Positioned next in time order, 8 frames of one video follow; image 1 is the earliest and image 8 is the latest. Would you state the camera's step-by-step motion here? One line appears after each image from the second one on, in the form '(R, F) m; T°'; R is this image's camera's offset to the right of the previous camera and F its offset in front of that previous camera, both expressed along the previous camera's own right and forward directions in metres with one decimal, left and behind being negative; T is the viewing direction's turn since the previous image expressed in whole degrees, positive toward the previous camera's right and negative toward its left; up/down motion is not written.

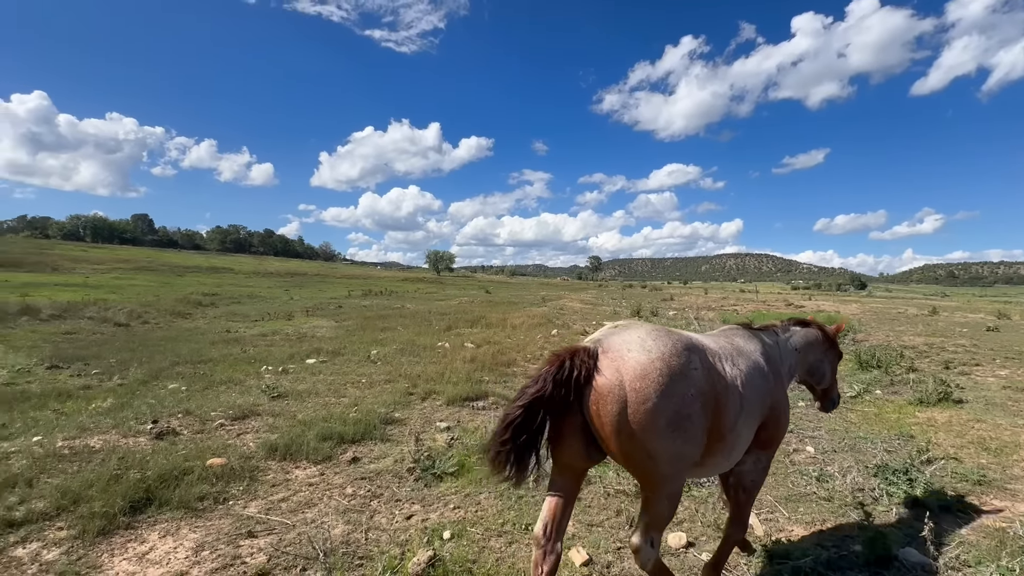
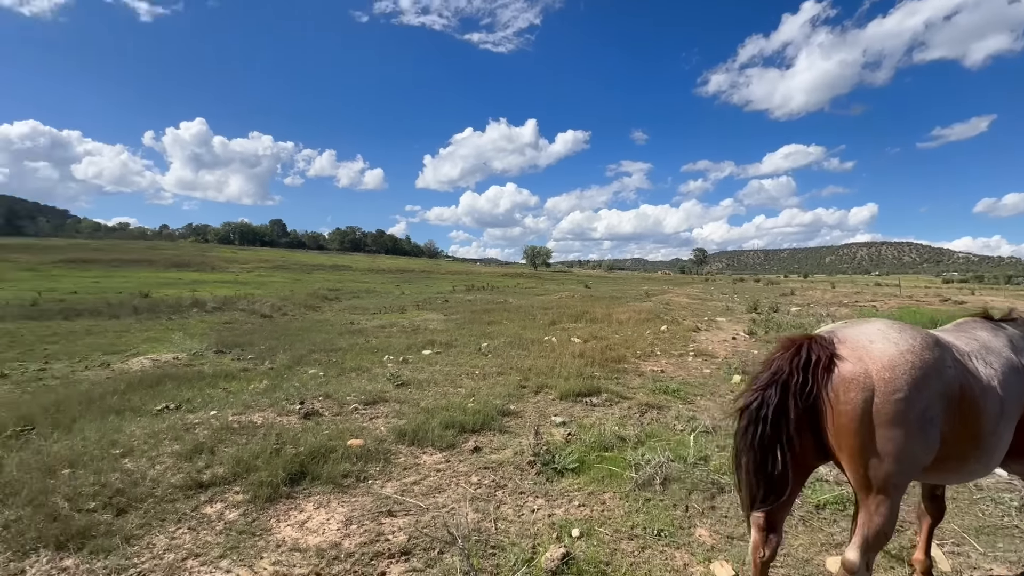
(-0.6, +0.2) m; -12°
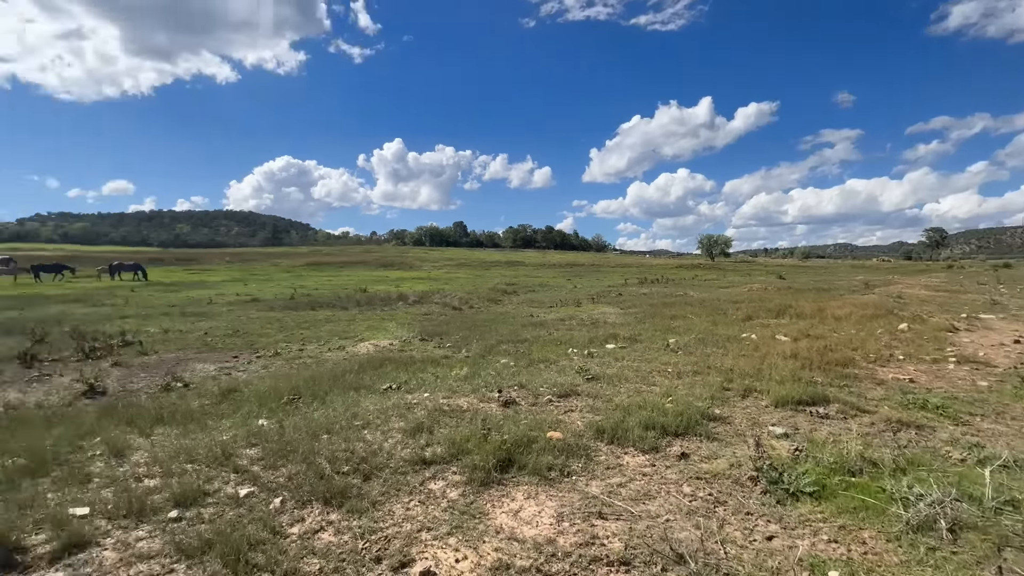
(-0.8, +0.5) m; -20°
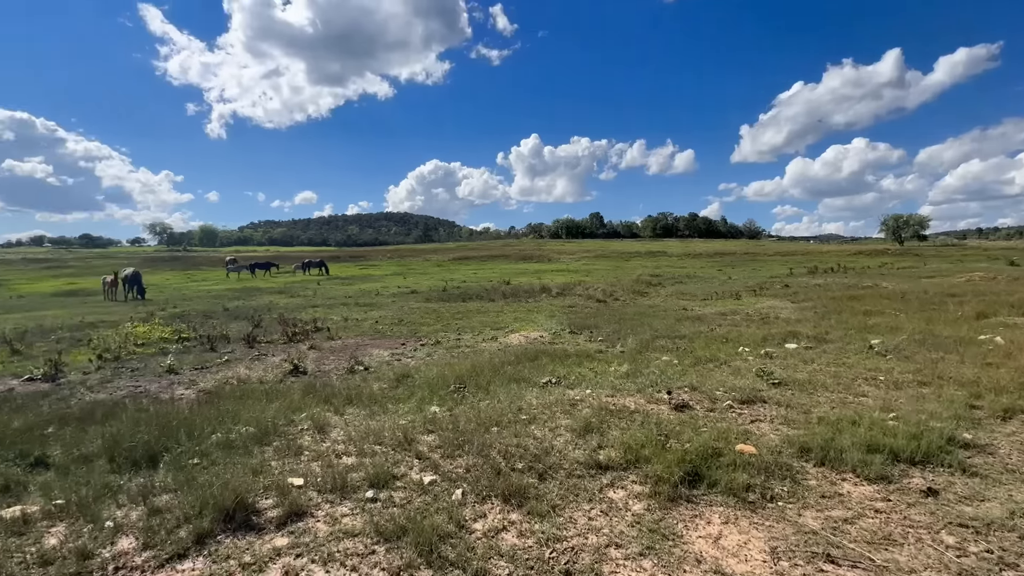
(-0.9, +0.6) m; -16°
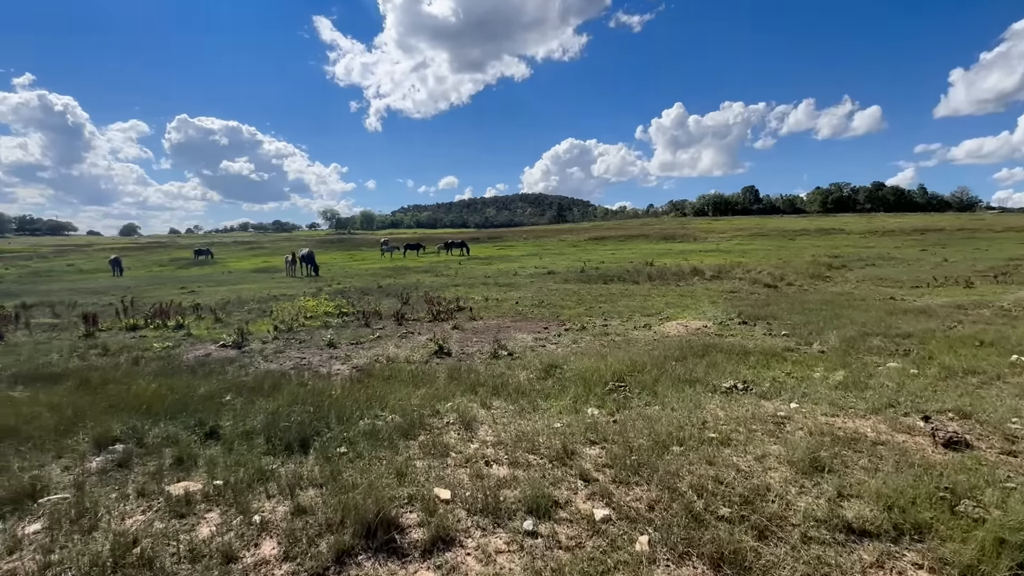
(-0.9, +2.0) m; -16°
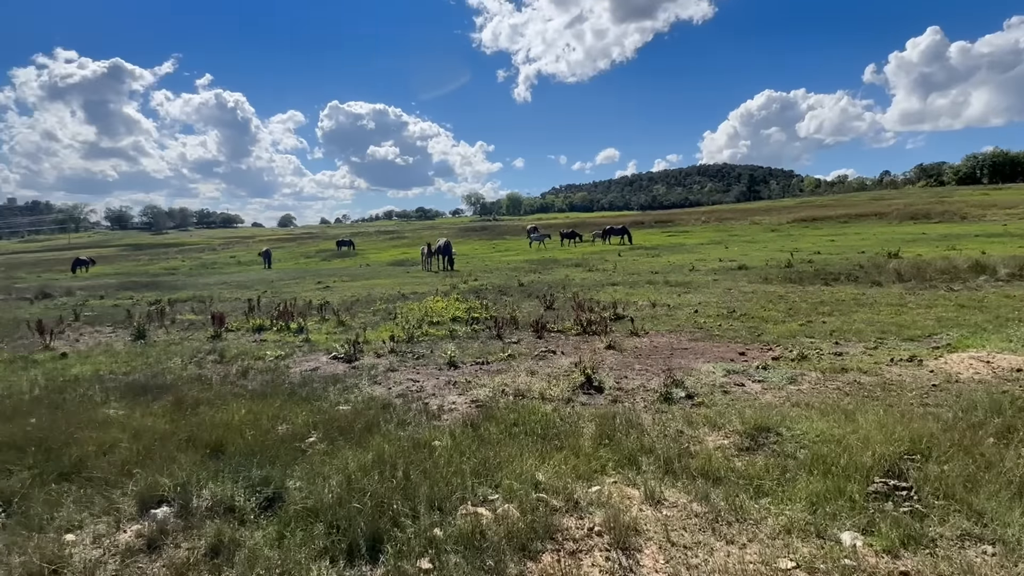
(-0.4, +3.4) m; -19°
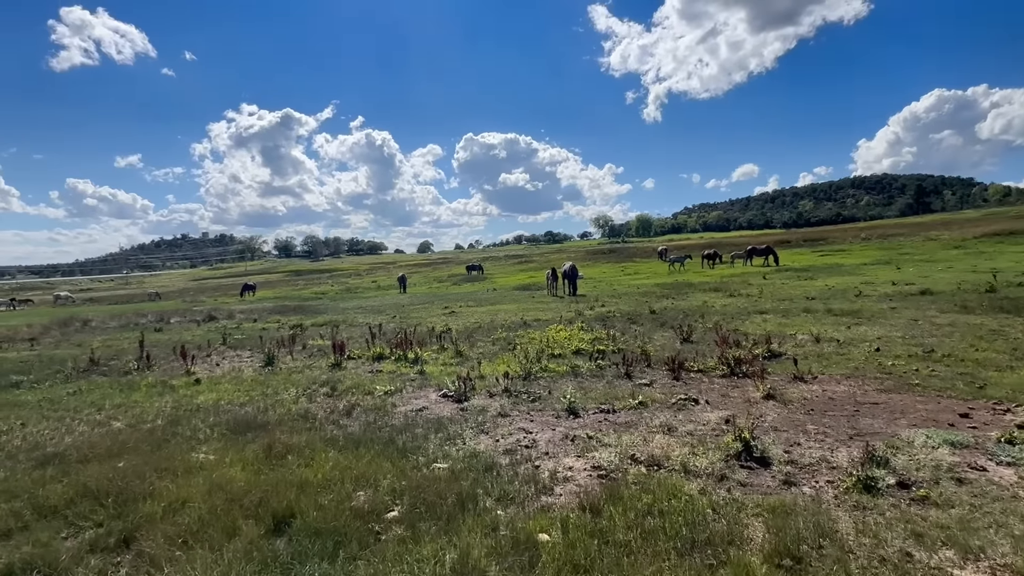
(-0.1, +1.8) m; -15°
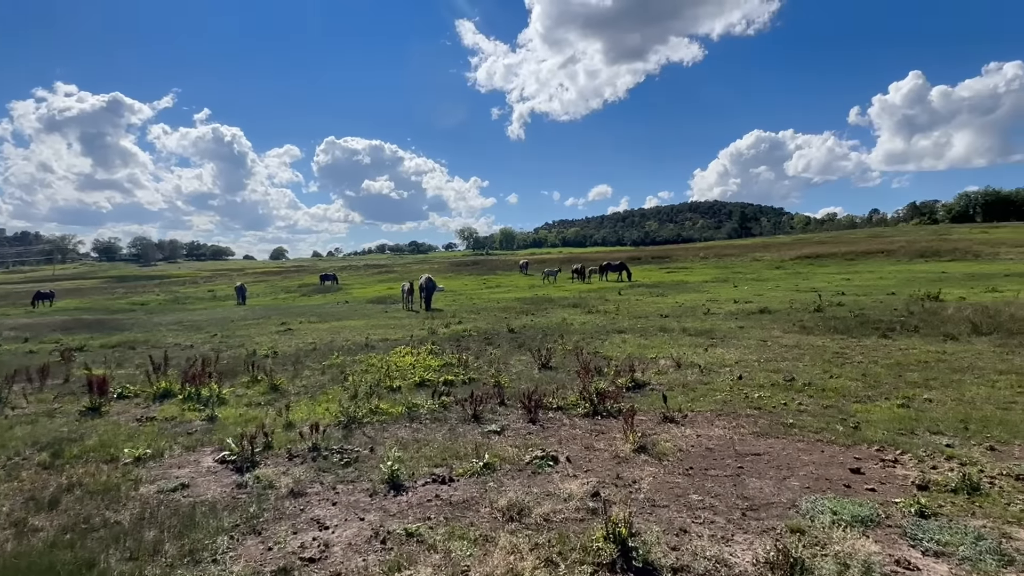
(+1.0, +2.1) m; +14°
